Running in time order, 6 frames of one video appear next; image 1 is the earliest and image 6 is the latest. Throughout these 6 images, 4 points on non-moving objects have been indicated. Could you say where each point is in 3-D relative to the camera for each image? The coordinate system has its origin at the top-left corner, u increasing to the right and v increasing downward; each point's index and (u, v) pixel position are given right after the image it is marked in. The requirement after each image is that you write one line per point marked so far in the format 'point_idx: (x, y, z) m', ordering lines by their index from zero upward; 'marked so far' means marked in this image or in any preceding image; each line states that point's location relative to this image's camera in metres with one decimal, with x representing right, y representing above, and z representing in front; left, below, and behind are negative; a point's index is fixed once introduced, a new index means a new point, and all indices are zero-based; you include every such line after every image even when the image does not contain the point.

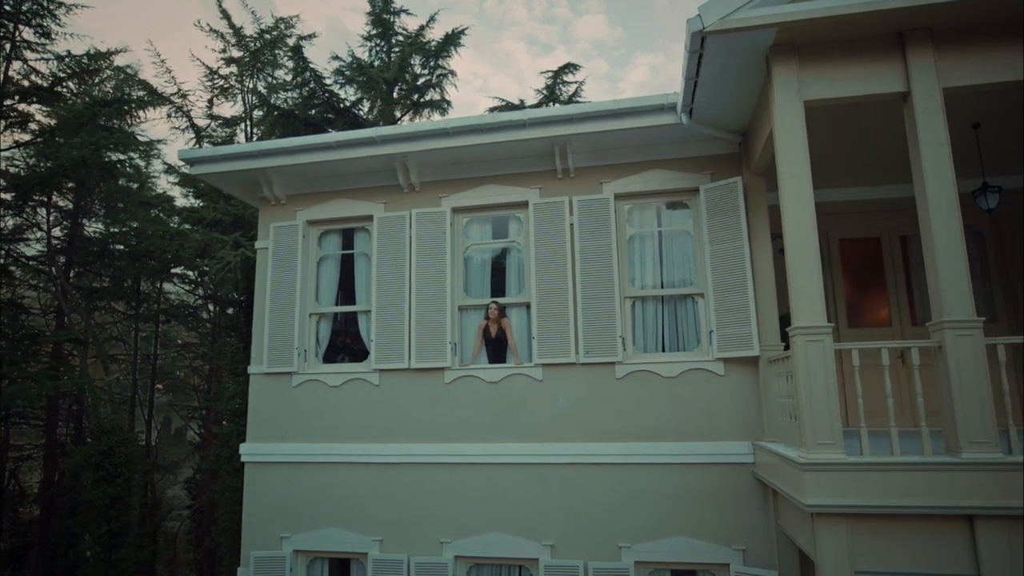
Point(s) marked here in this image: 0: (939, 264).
0: (+2.8, +0.1, +4.2) m
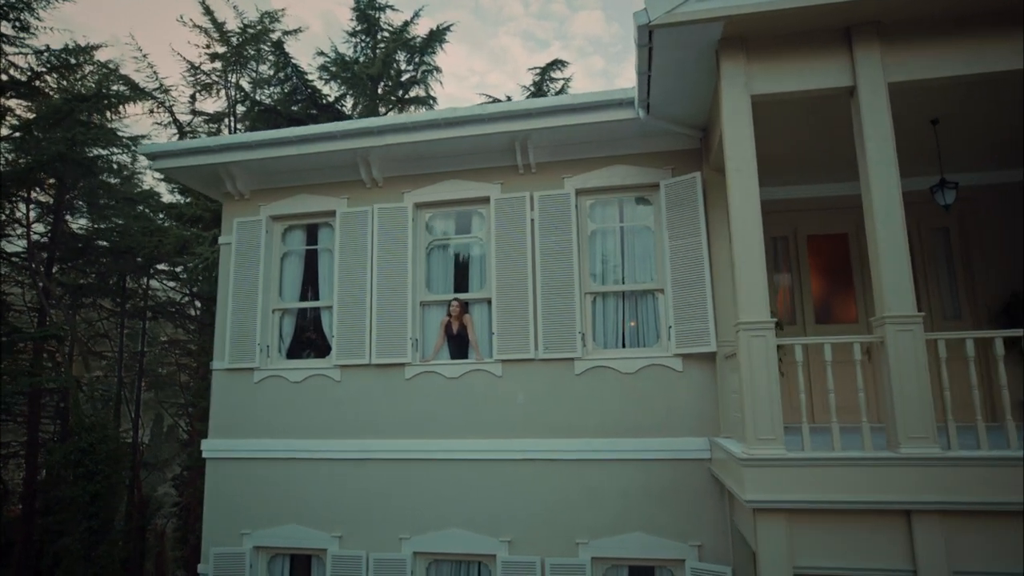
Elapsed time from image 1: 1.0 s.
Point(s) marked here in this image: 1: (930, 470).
0: (+2.5, +0.2, +4.2) m
1: (+2.6, -1.1, +3.9) m
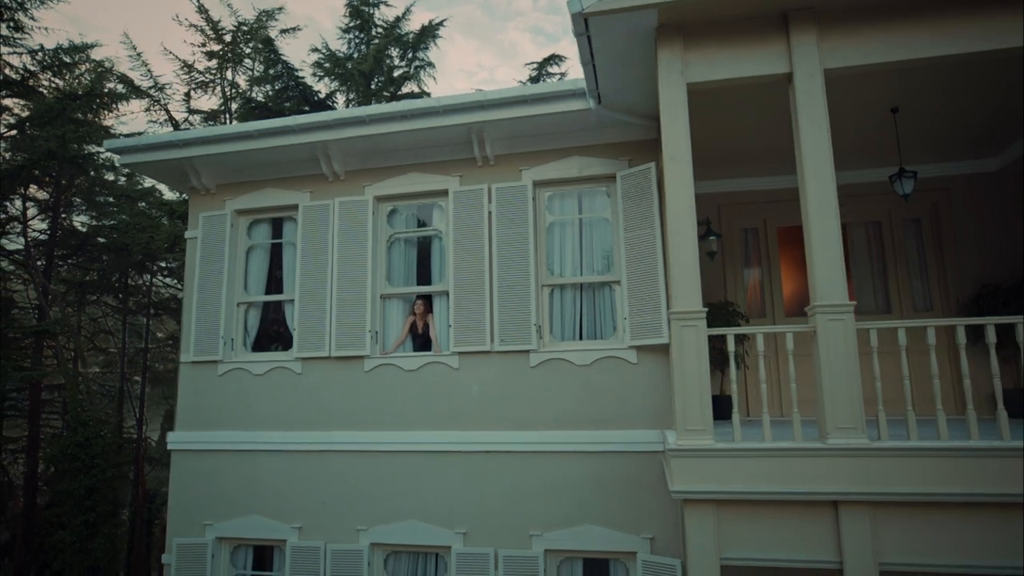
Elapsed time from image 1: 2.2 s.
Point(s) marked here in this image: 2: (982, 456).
0: (+2.0, +0.2, +4.1) m
1: (+2.1, -1.0, +3.9) m
2: (+2.8, -1.0, +3.8) m
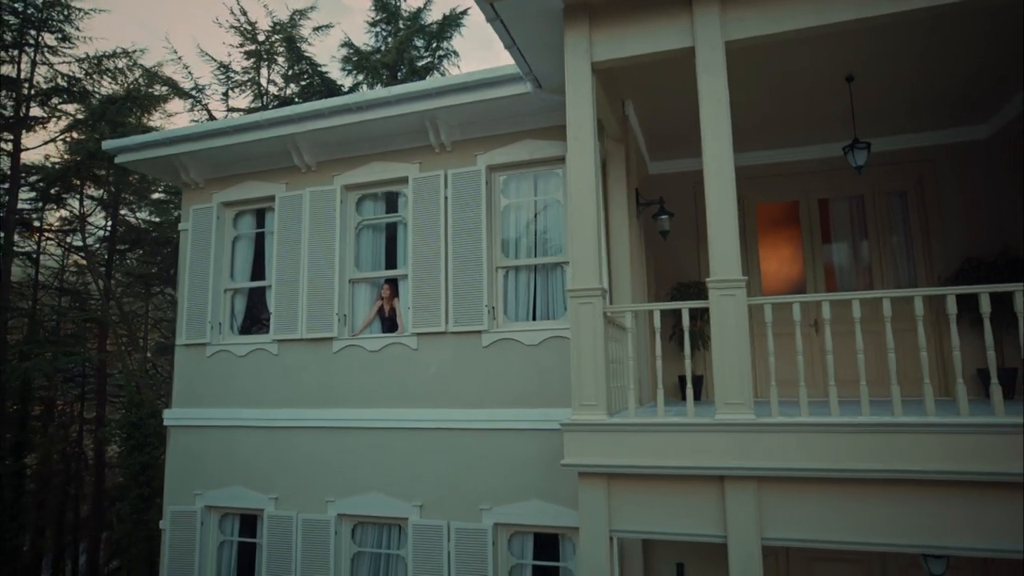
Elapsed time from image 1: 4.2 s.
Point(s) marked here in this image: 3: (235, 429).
0: (+1.3, +0.4, +4.1) m
1: (+1.4, -0.9, +3.9) m
2: (+2.1, -0.8, +3.7) m
3: (-3.1, -1.6, +7.0) m
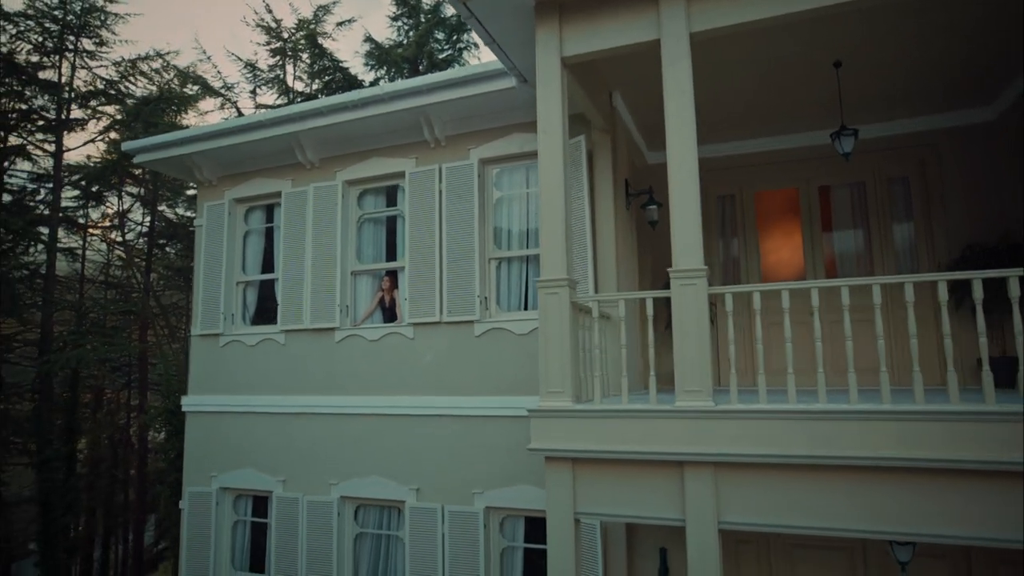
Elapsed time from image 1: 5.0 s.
0: (+1.1, +0.5, +4.2) m
1: (+1.2, -0.8, +3.9) m
2: (+1.8, -0.8, +3.8) m
3: (-3.1, -1.5, +7.4) m
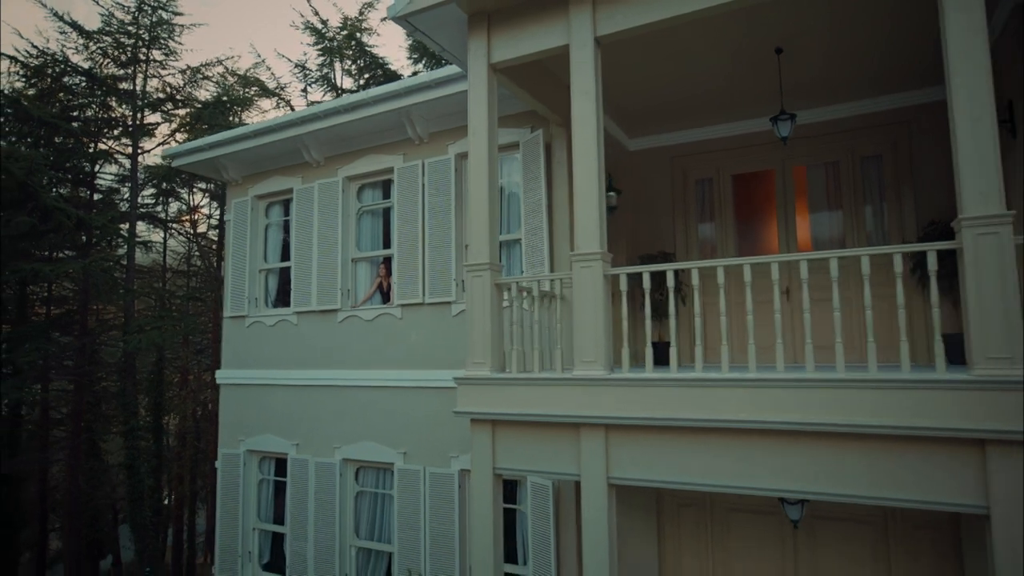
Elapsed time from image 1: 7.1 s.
0: (+0.5, +0.6, +4.7) m
1: (+0.6, -0.7, +4.4) m
2: (+1.2, -0.6, +4.2) m
3: (-3.2, -1.3, +8.4) m
